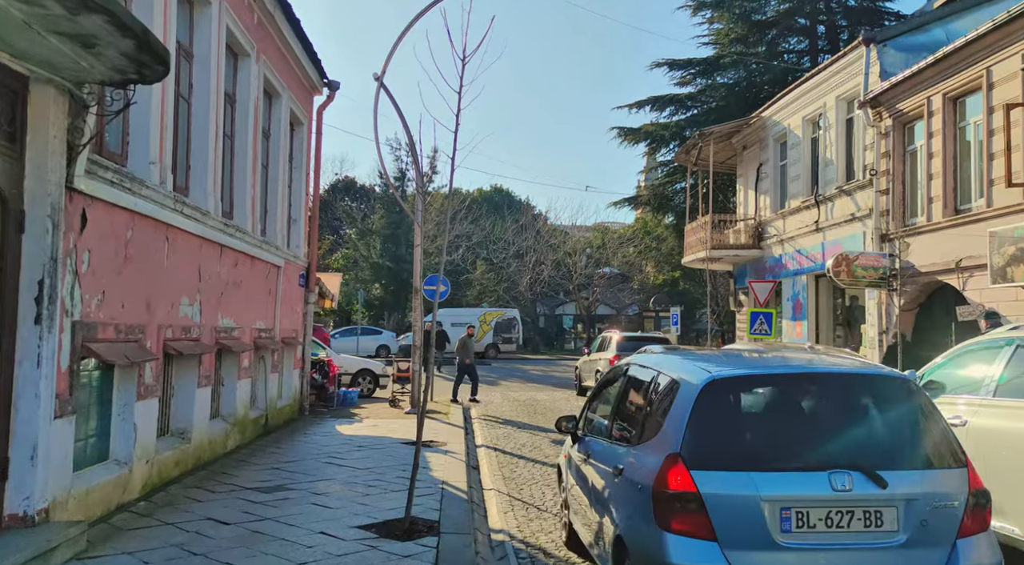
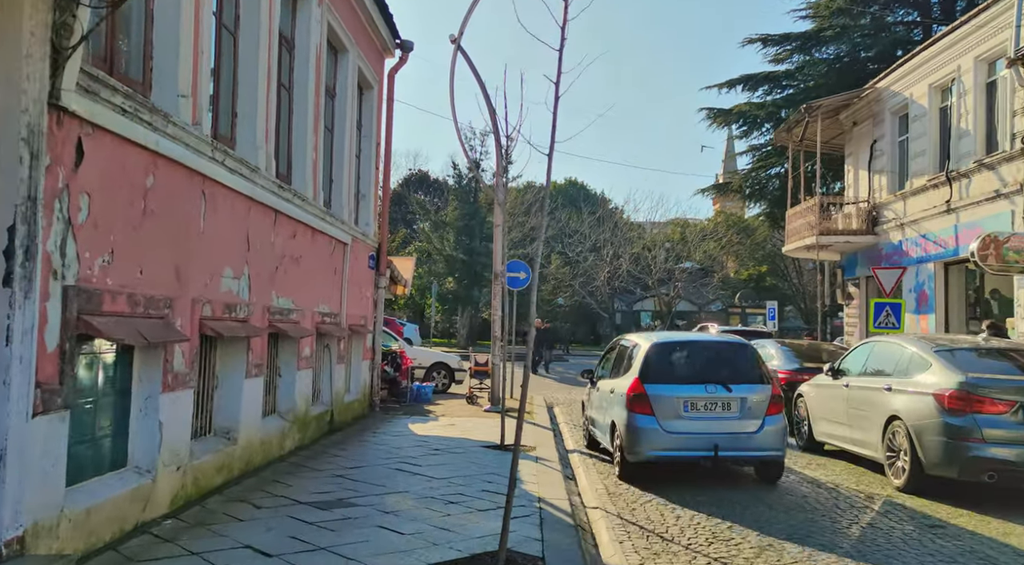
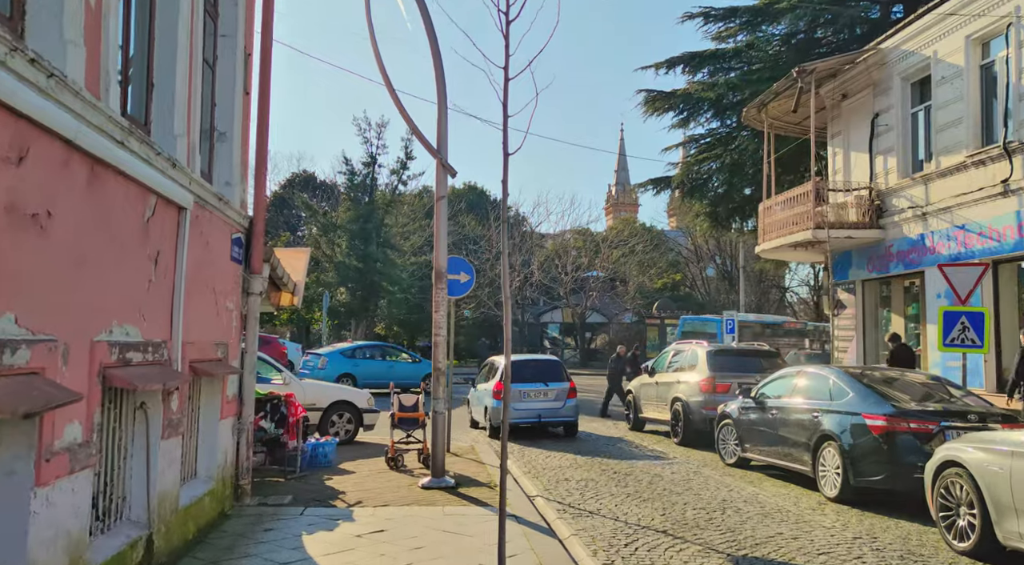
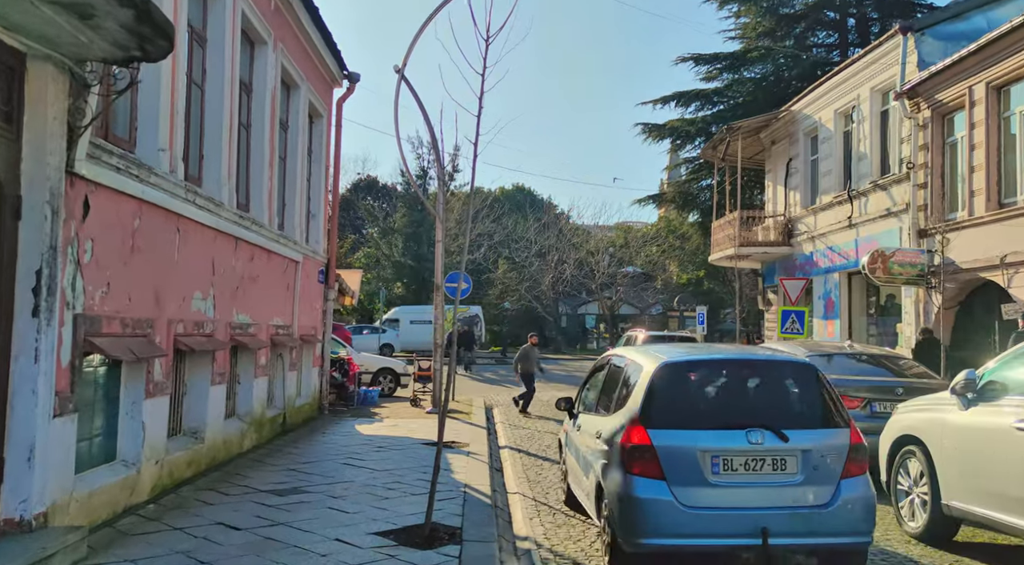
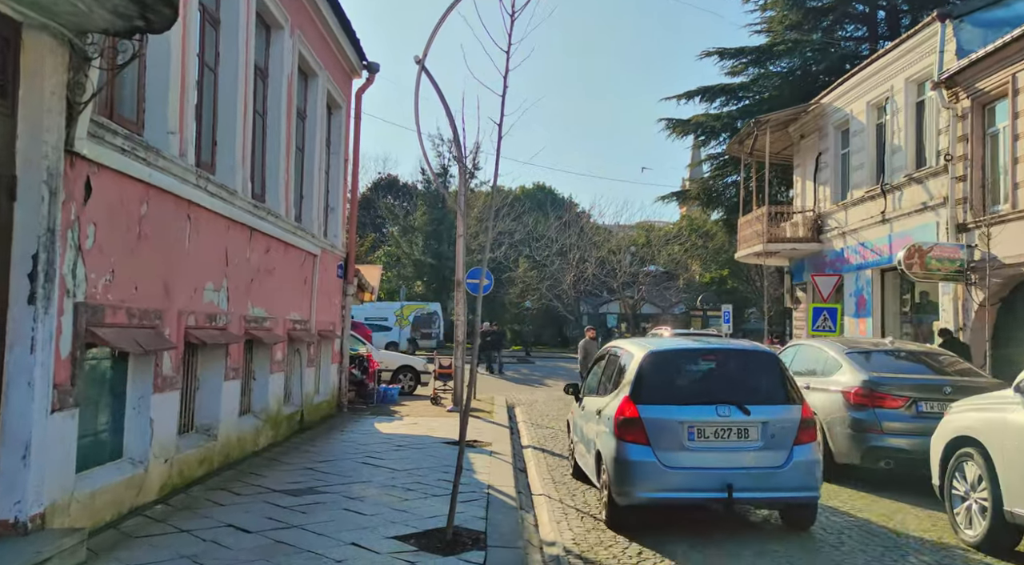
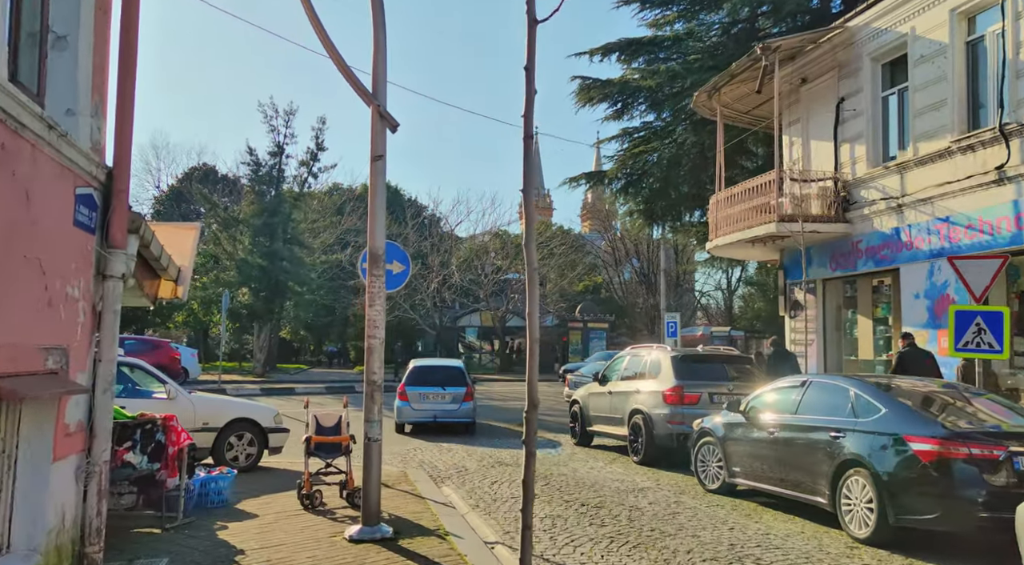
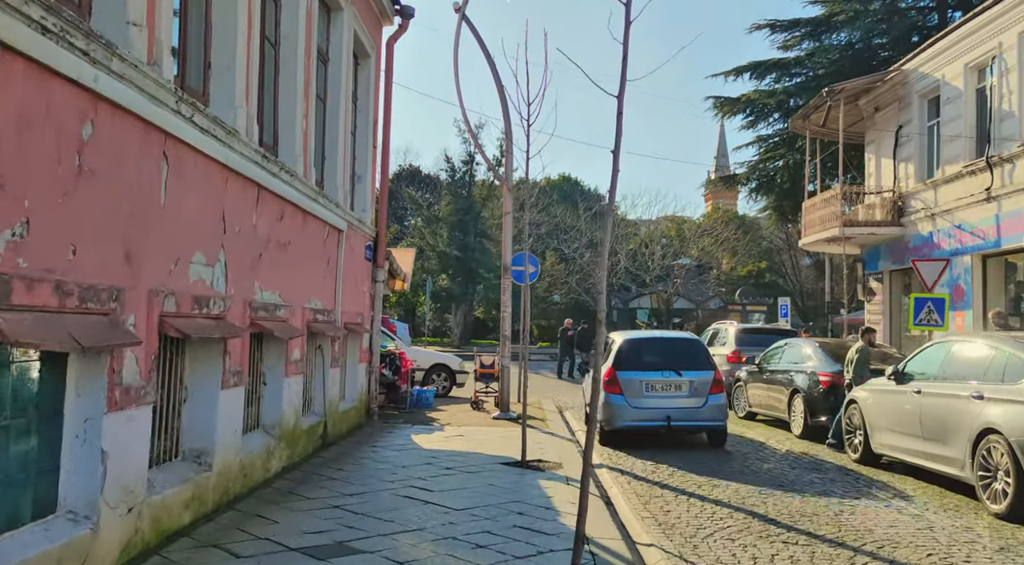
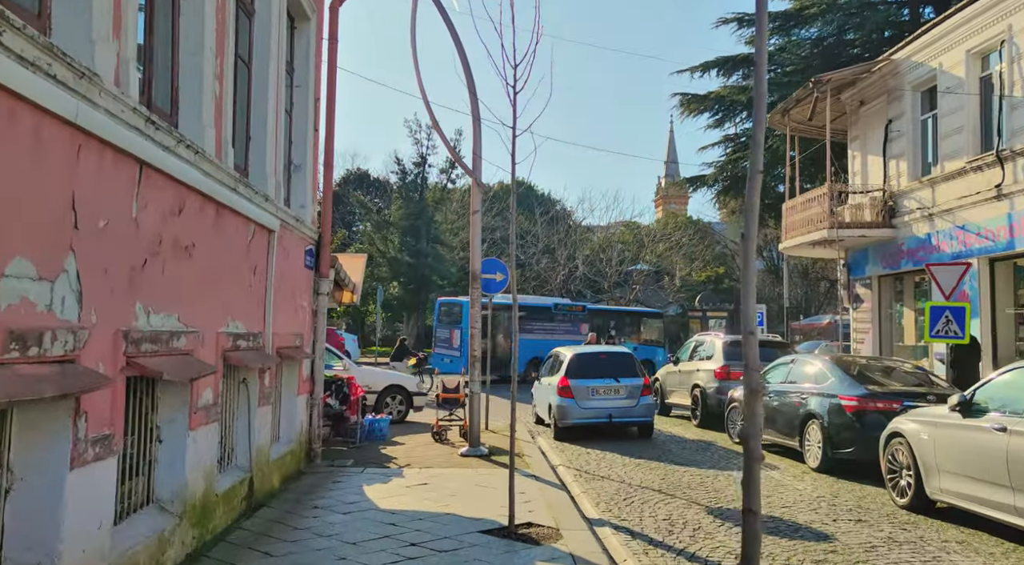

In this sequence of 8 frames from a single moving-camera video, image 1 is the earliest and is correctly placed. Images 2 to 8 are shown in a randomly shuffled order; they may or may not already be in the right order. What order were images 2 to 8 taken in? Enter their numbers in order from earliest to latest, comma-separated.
4, 5, 2, 7, 8, 3, 6
